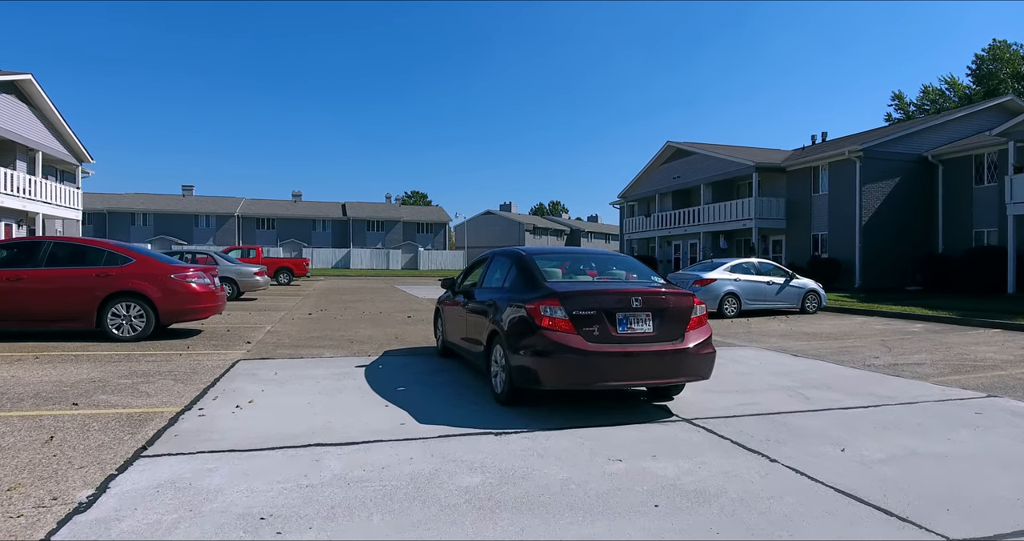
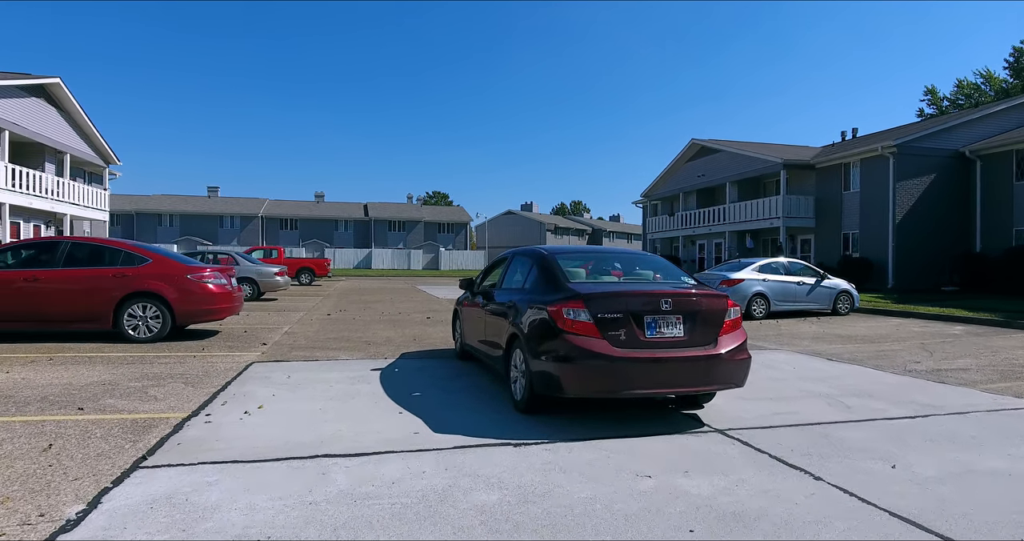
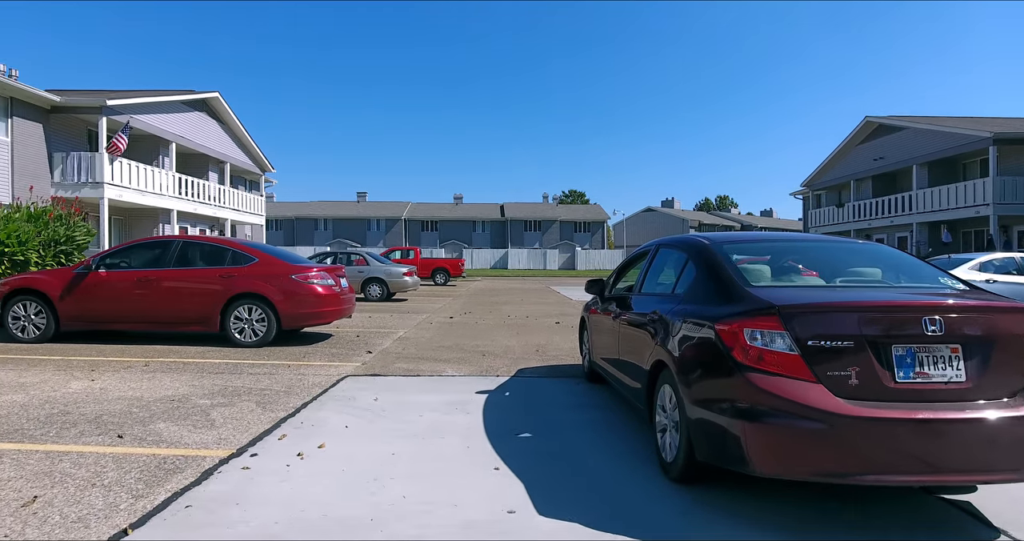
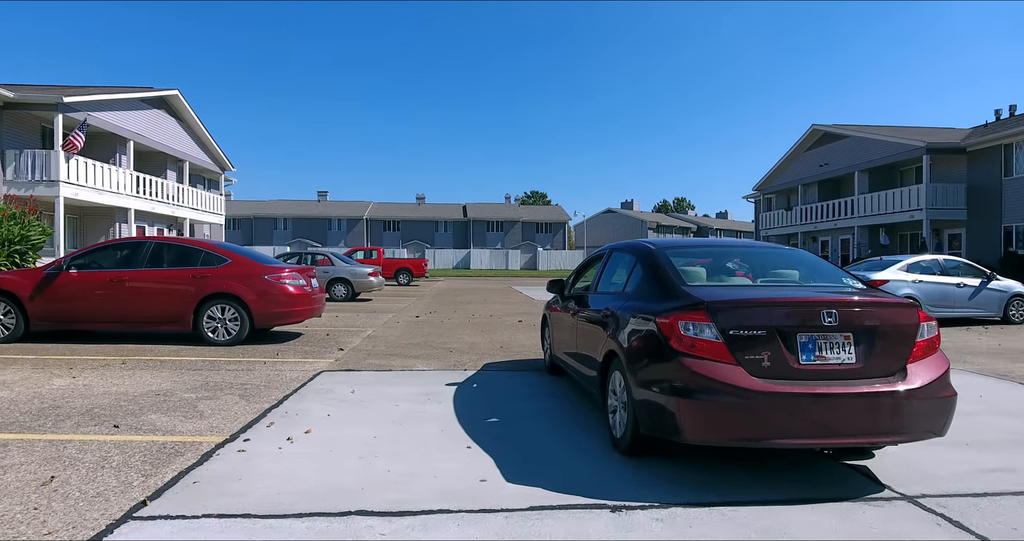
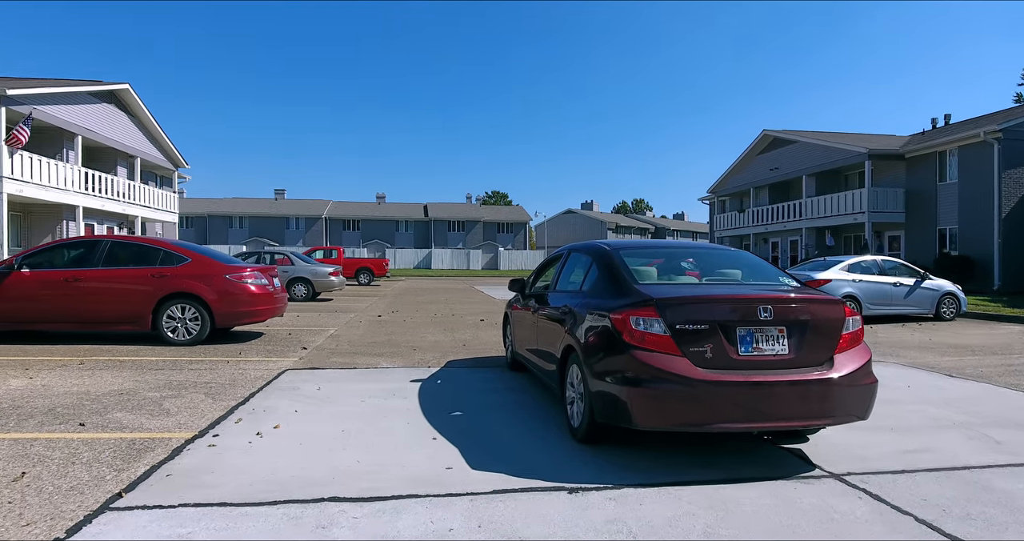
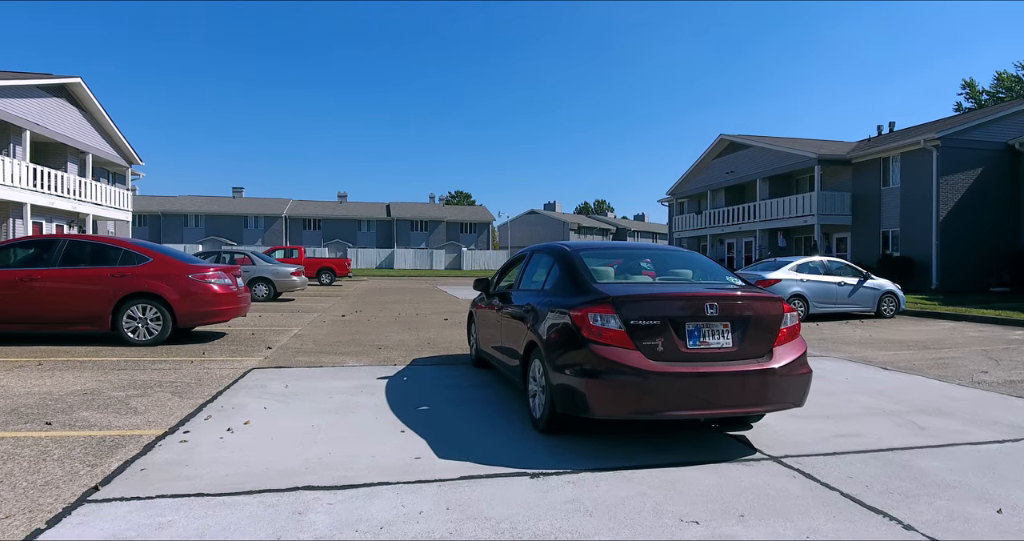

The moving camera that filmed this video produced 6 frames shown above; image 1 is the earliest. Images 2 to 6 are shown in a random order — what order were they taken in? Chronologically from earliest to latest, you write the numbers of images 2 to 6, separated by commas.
2, 6, 5, 4, 3
